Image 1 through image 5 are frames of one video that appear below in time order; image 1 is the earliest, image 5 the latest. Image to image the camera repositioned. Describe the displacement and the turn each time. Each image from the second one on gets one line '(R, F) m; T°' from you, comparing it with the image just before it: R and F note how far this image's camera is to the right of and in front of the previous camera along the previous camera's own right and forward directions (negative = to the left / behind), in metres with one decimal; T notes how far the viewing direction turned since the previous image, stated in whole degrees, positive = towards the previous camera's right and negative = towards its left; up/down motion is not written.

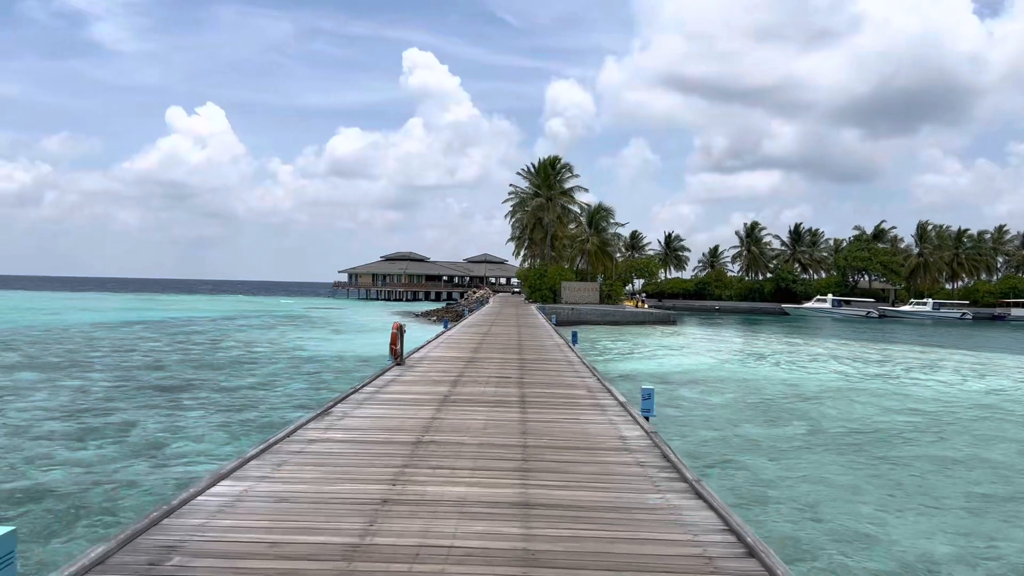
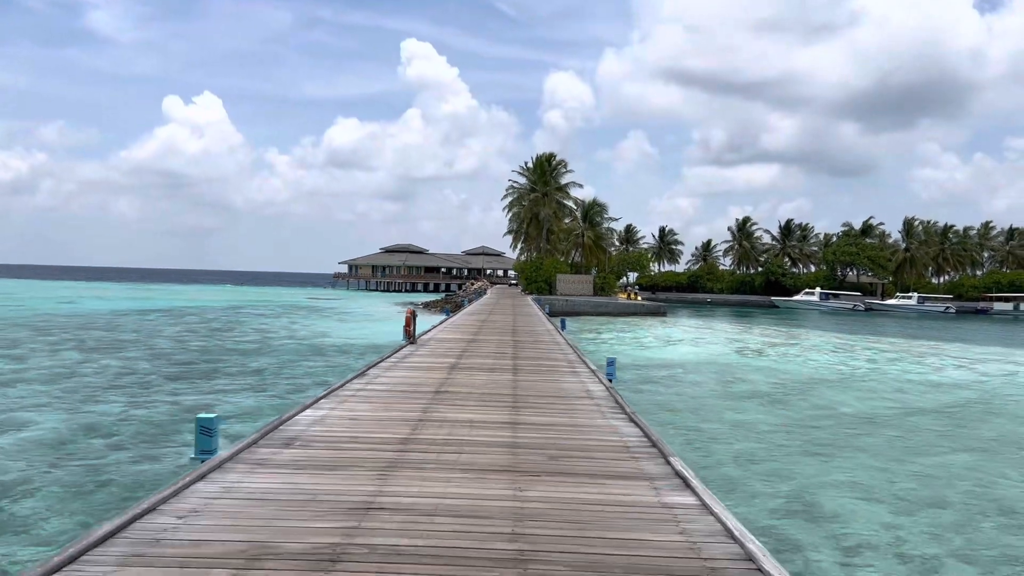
(0.0, -1.0) m; 0°
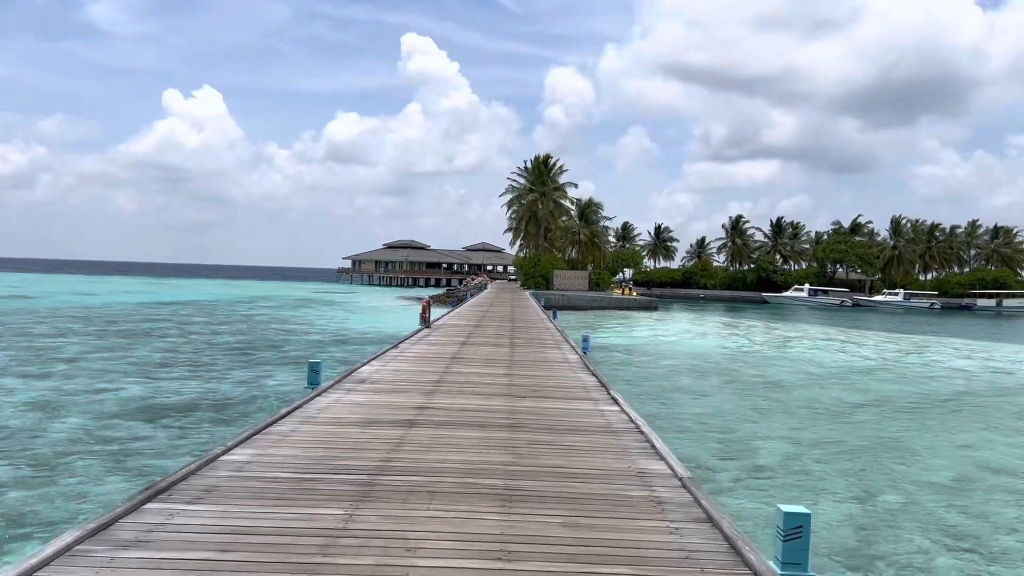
(0.0, -1.3) m; 0°
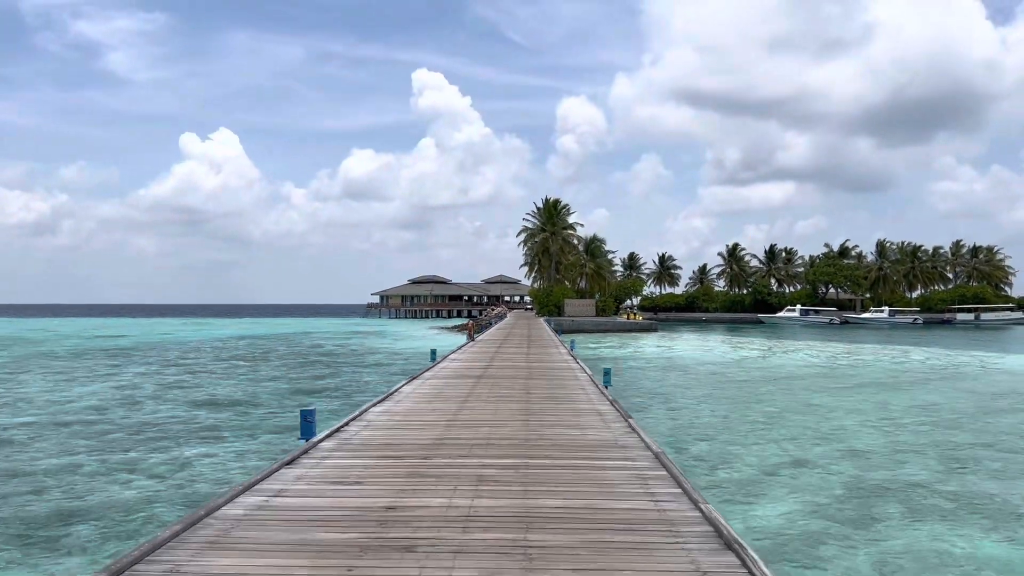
(+0.1, -3.9) m; -1°
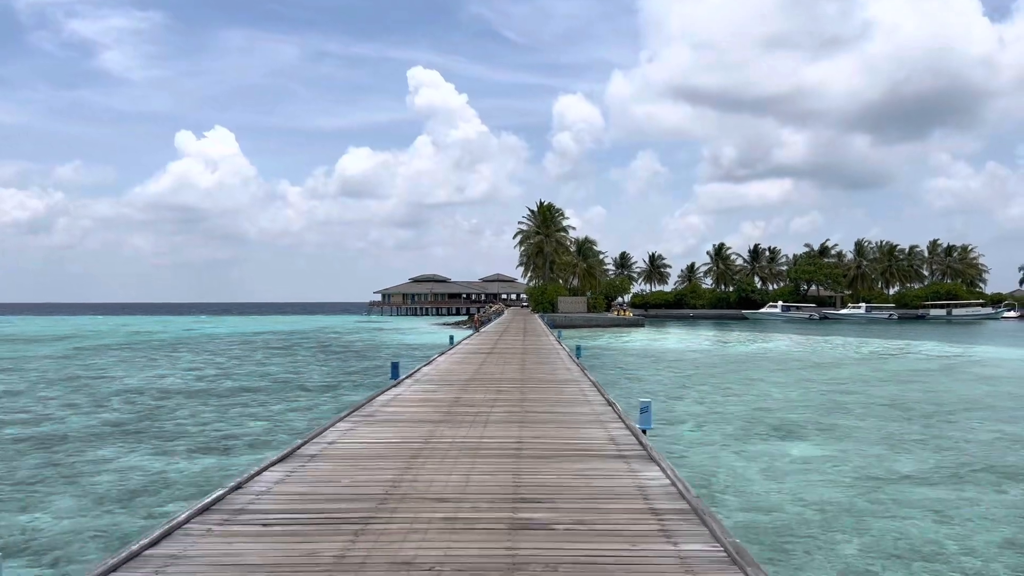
(0.0, -2.3) m; 0°
